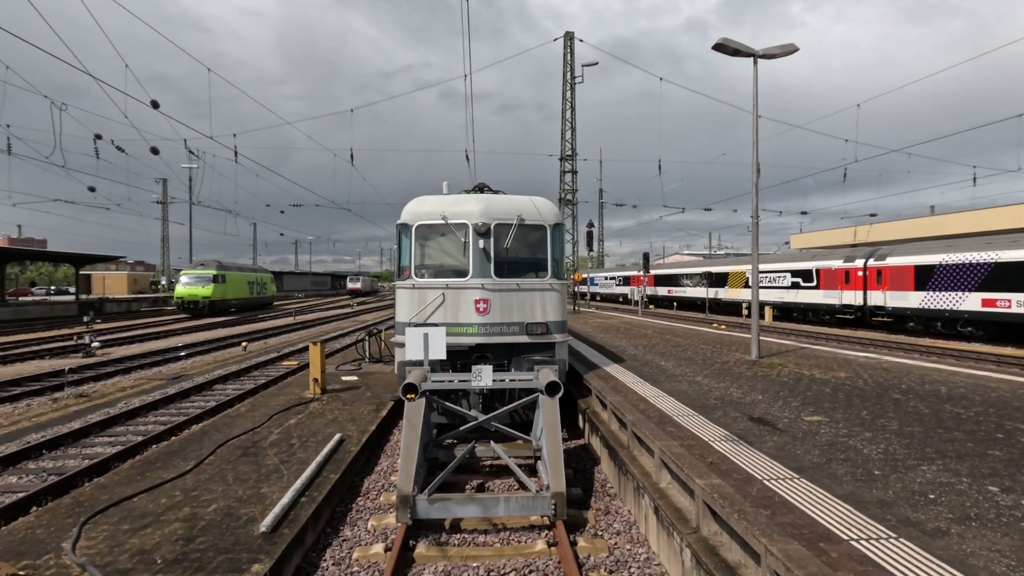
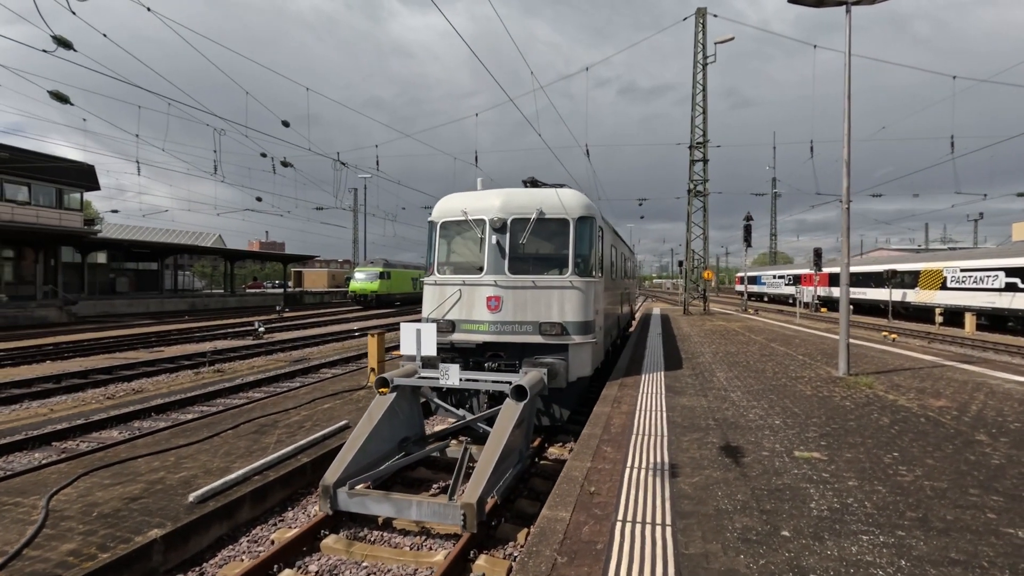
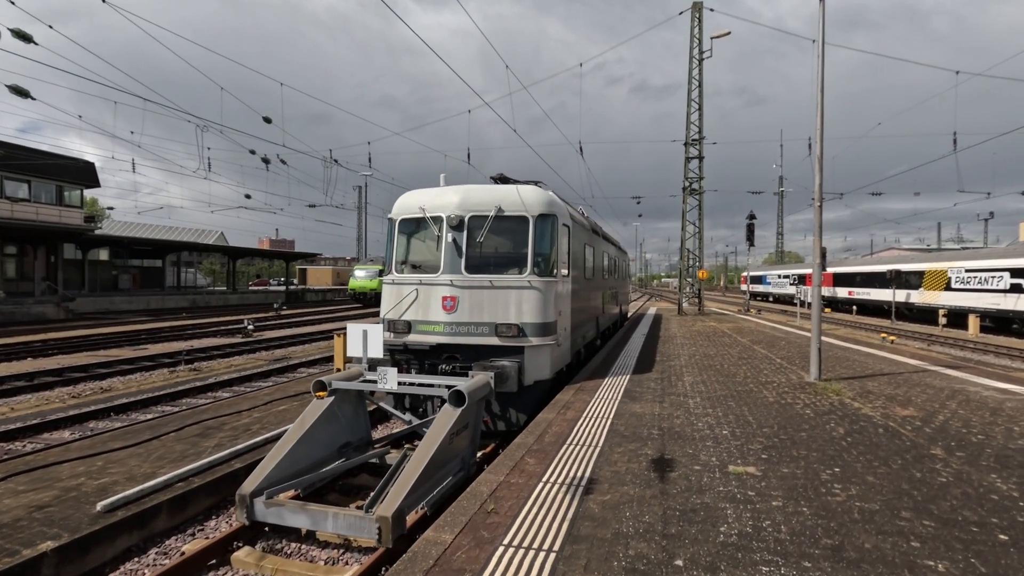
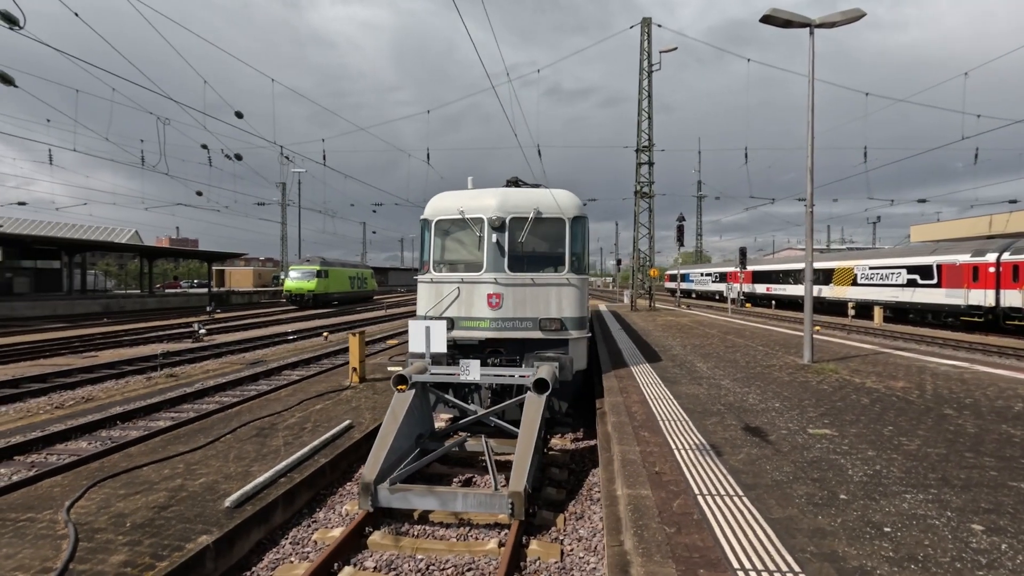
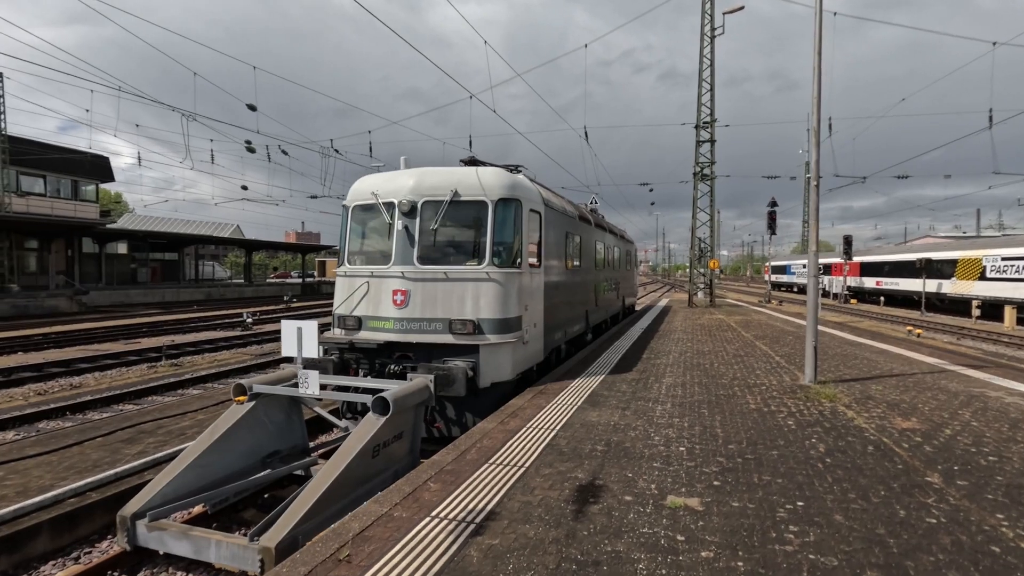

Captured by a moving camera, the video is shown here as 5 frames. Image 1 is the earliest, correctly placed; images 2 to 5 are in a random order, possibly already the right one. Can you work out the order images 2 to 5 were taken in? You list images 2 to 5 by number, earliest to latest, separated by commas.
4, 2, 3, 5
